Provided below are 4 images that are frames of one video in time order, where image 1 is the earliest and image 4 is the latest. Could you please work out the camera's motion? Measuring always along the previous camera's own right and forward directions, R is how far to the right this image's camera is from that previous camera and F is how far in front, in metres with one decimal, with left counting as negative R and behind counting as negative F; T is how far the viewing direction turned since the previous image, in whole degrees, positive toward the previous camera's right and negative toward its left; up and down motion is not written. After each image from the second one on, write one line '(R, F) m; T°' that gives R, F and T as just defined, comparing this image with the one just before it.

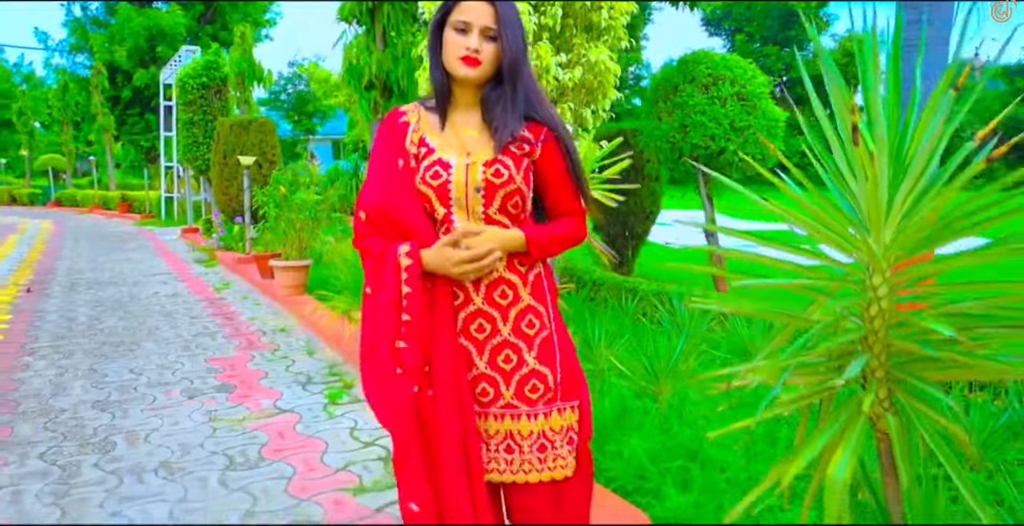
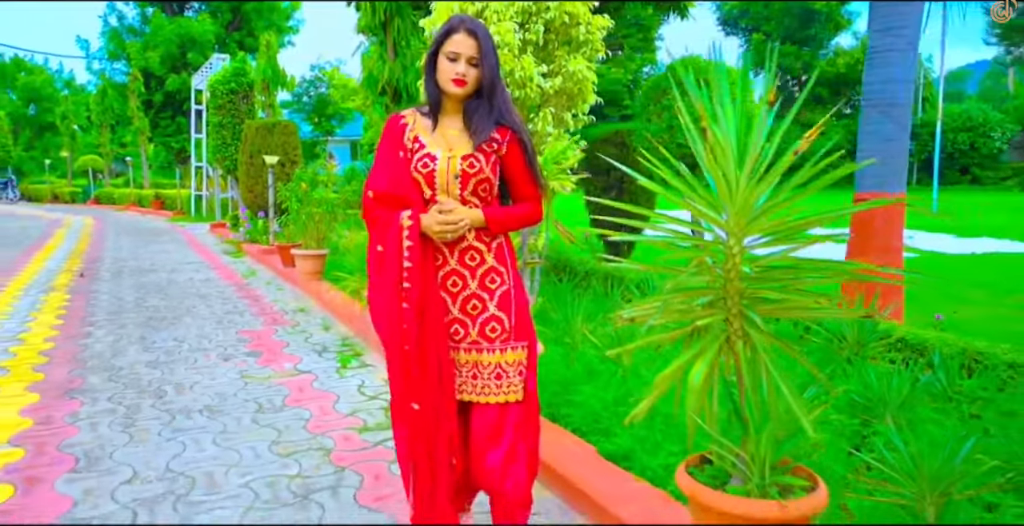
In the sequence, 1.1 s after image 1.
(+0.2, -0.6) m; -1°
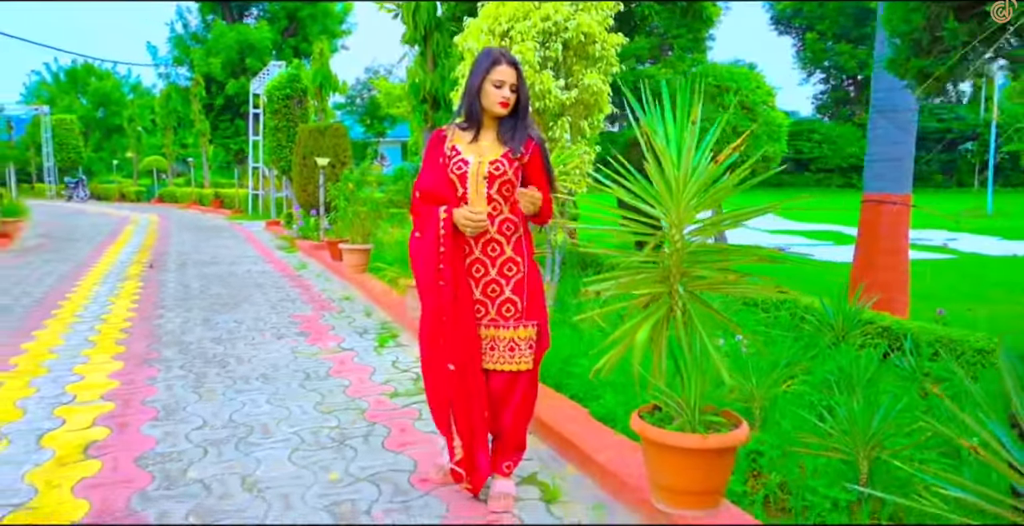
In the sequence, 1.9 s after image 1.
(+0.2, -0.5) m; -4°
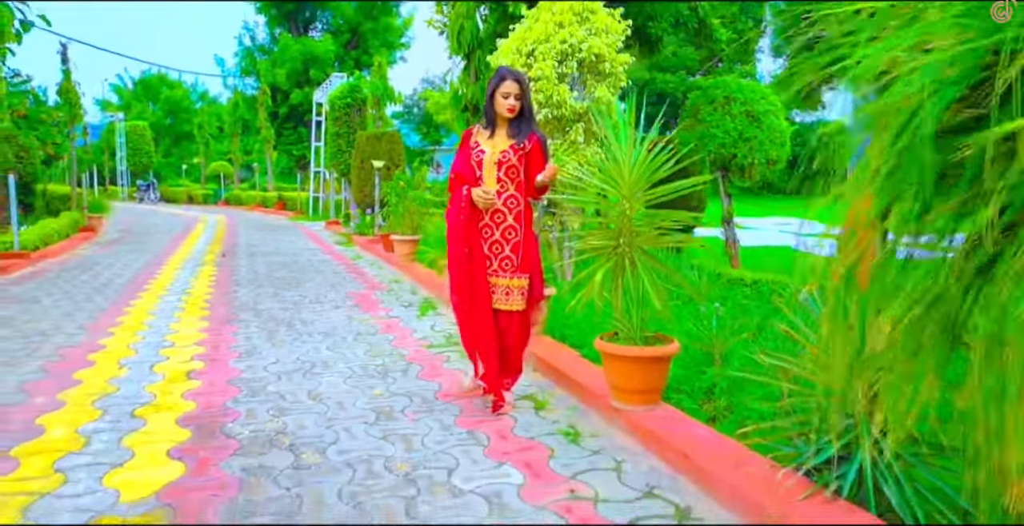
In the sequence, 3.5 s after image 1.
(+0.2, -0.7) m; -4°
